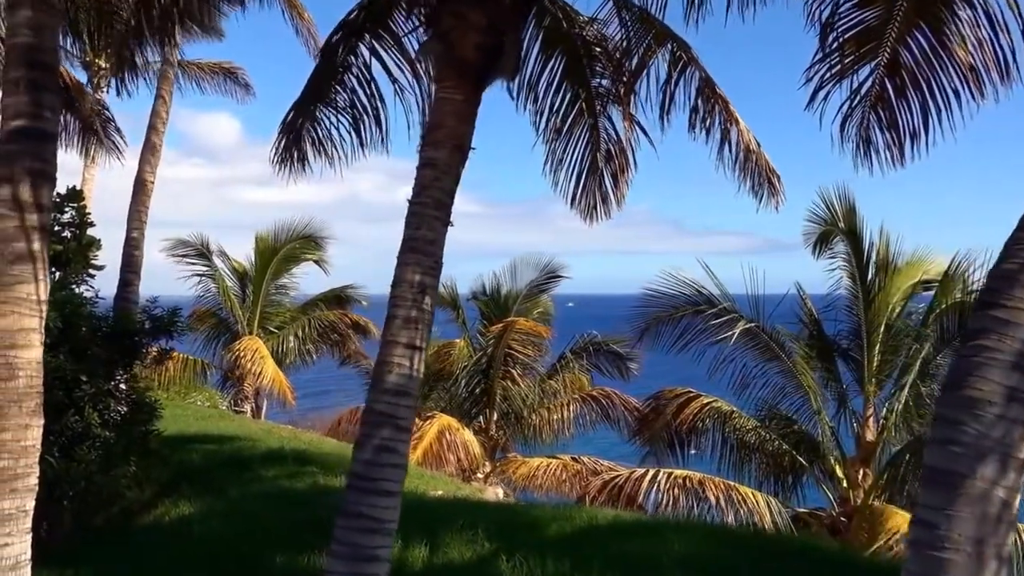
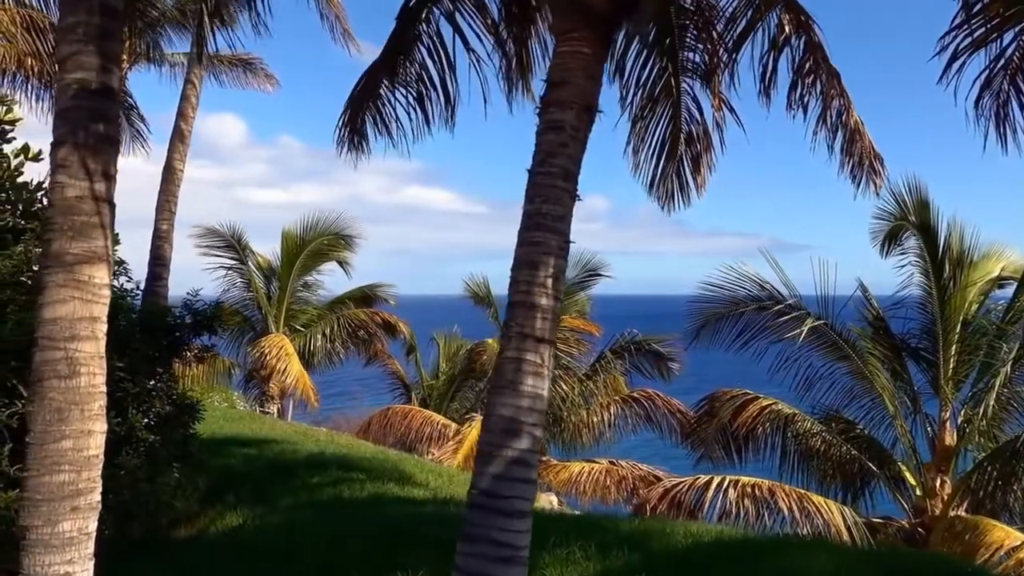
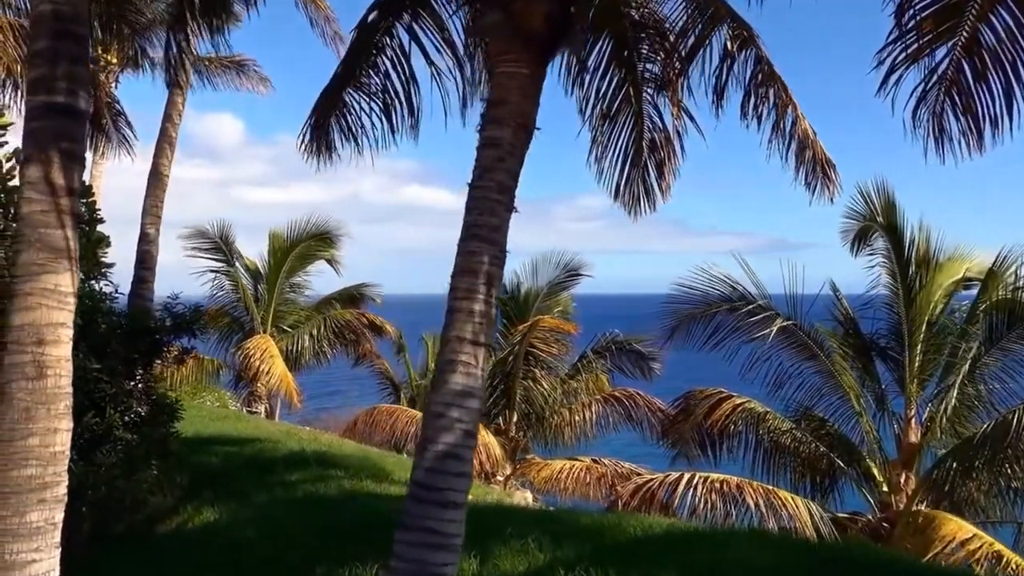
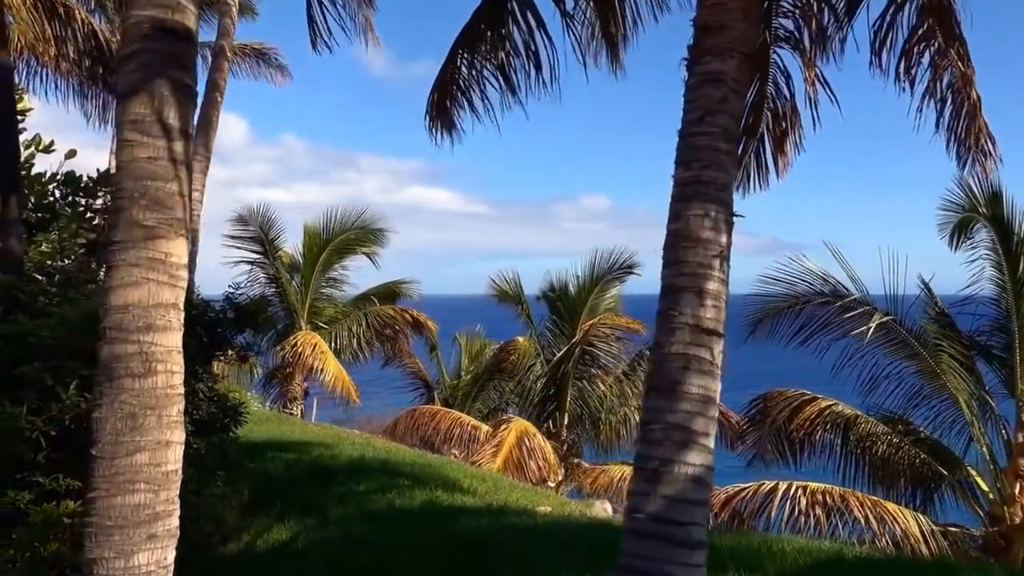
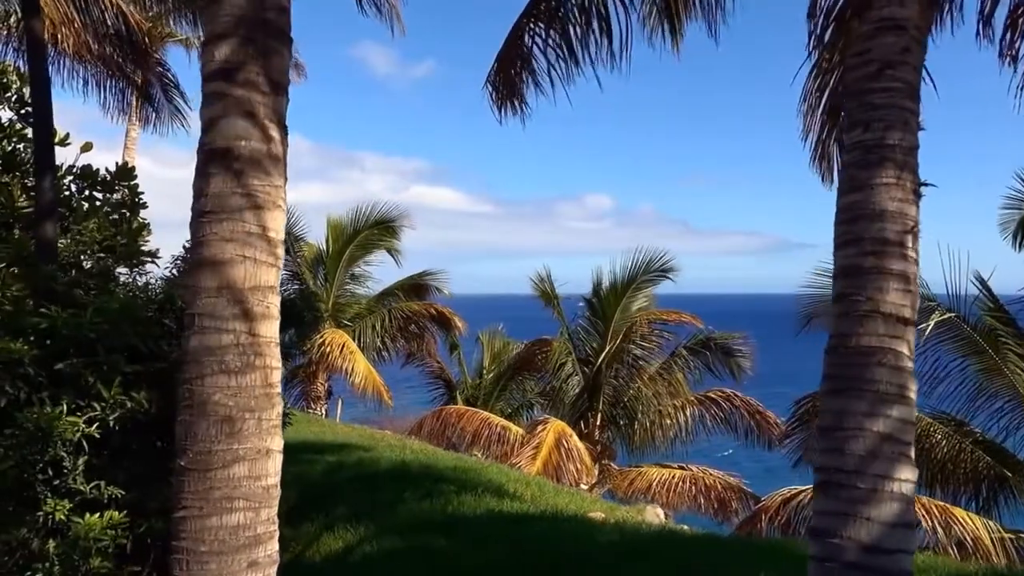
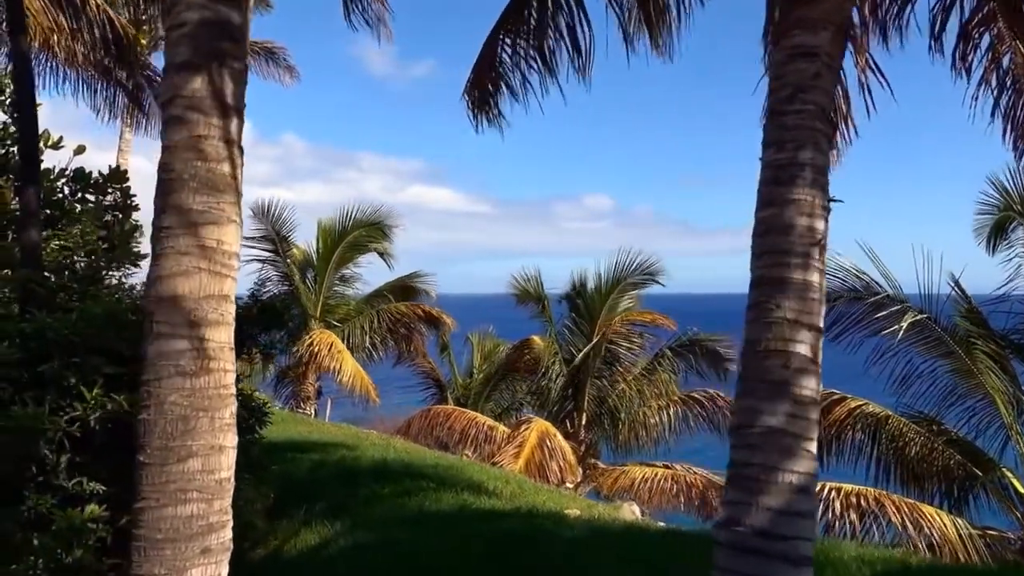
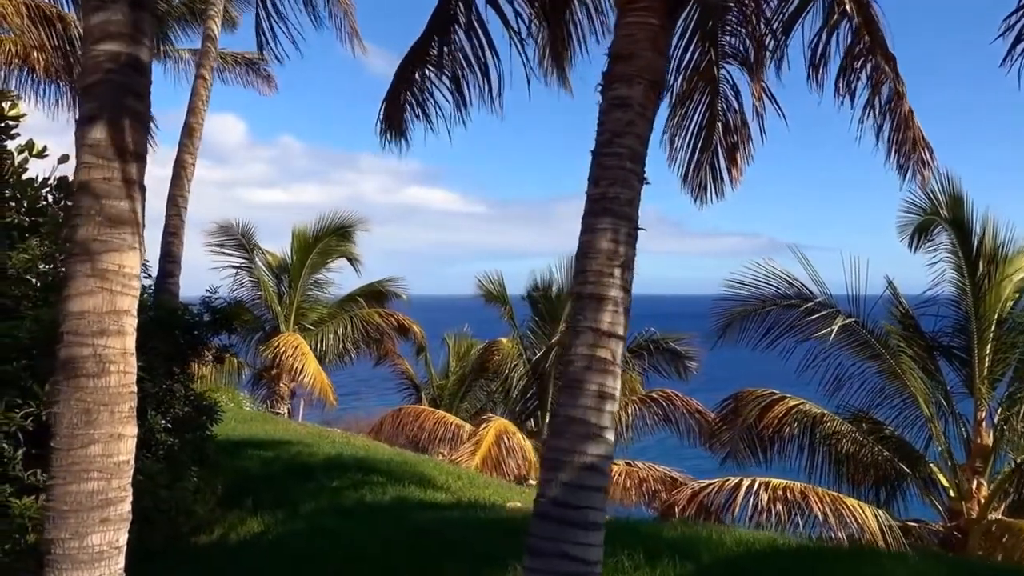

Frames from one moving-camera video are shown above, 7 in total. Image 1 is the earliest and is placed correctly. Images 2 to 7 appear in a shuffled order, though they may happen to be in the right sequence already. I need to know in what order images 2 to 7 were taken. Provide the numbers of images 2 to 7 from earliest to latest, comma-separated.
3, 2, 7, 4, 6, 5
